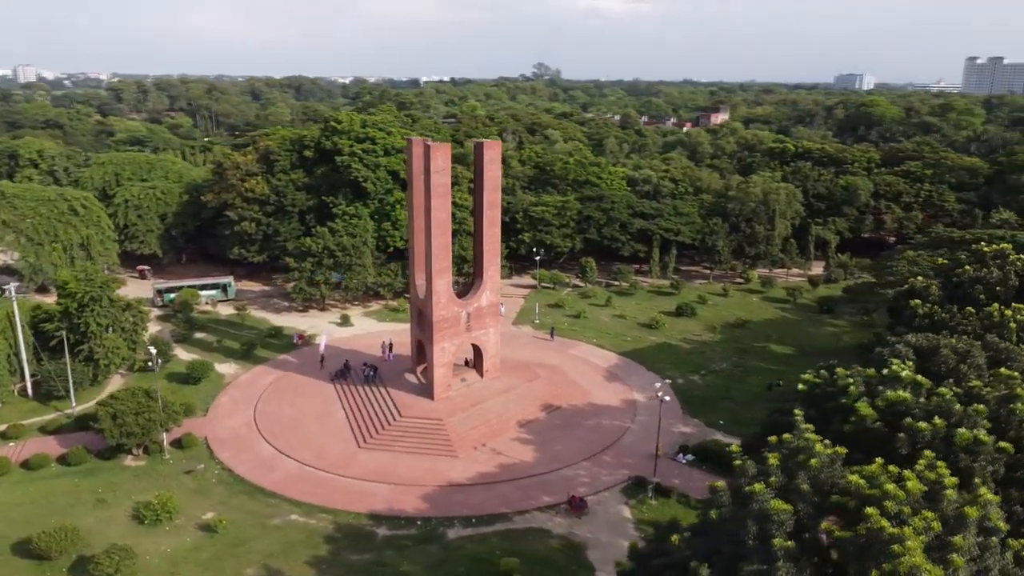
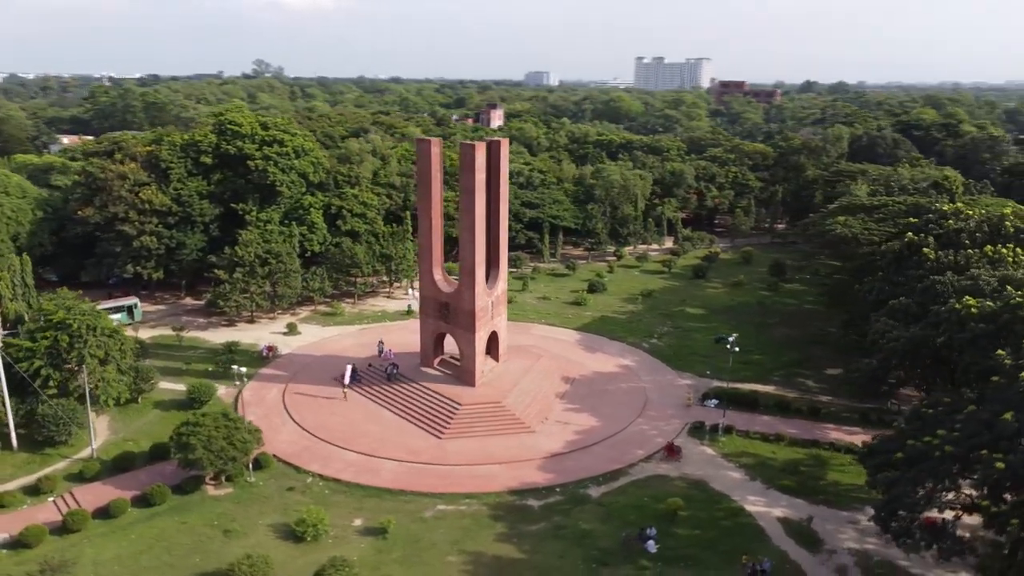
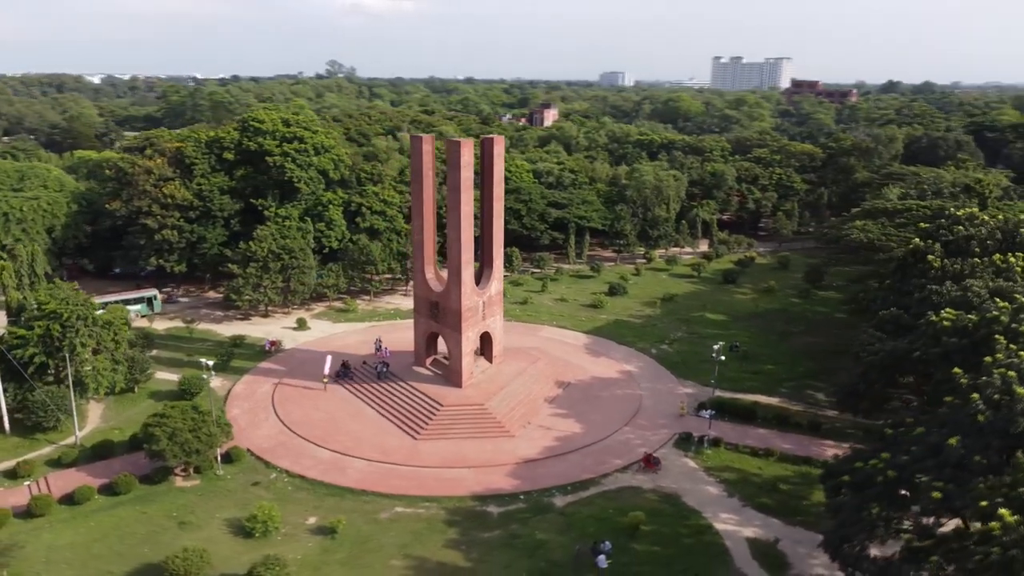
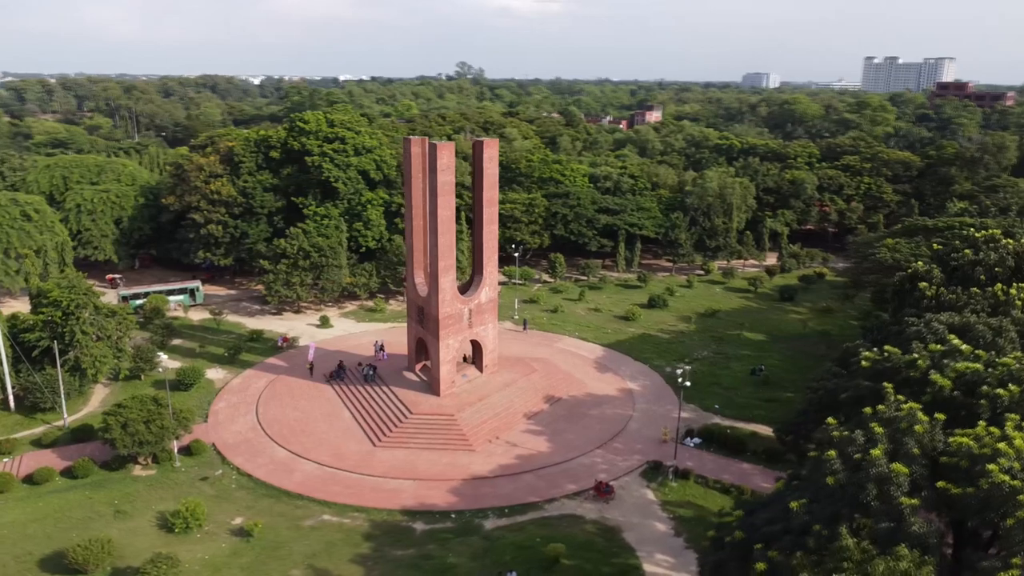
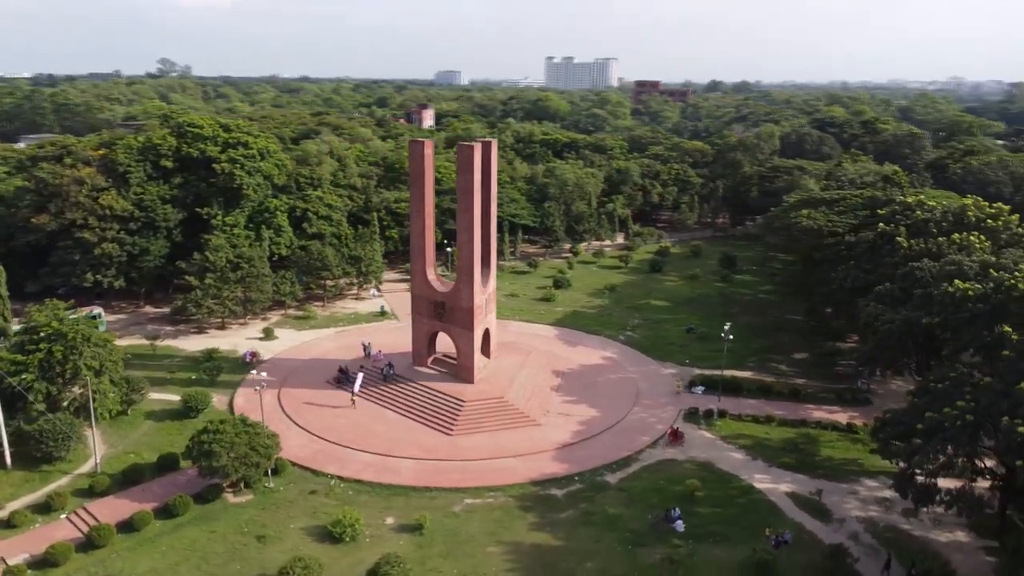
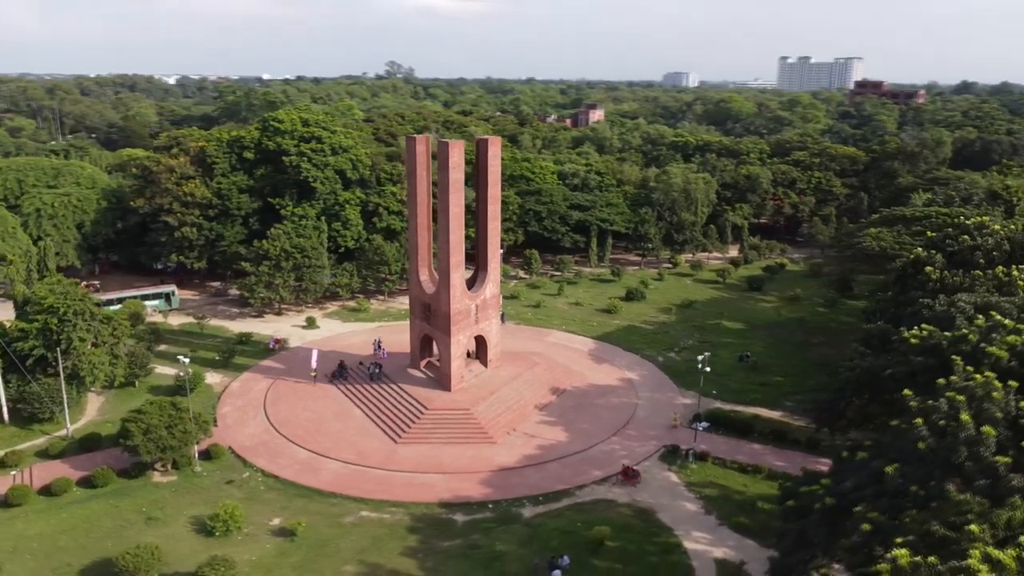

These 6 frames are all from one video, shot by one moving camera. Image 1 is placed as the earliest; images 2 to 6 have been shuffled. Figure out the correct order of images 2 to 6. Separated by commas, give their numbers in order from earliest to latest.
4, 6, 3, 2, 5
